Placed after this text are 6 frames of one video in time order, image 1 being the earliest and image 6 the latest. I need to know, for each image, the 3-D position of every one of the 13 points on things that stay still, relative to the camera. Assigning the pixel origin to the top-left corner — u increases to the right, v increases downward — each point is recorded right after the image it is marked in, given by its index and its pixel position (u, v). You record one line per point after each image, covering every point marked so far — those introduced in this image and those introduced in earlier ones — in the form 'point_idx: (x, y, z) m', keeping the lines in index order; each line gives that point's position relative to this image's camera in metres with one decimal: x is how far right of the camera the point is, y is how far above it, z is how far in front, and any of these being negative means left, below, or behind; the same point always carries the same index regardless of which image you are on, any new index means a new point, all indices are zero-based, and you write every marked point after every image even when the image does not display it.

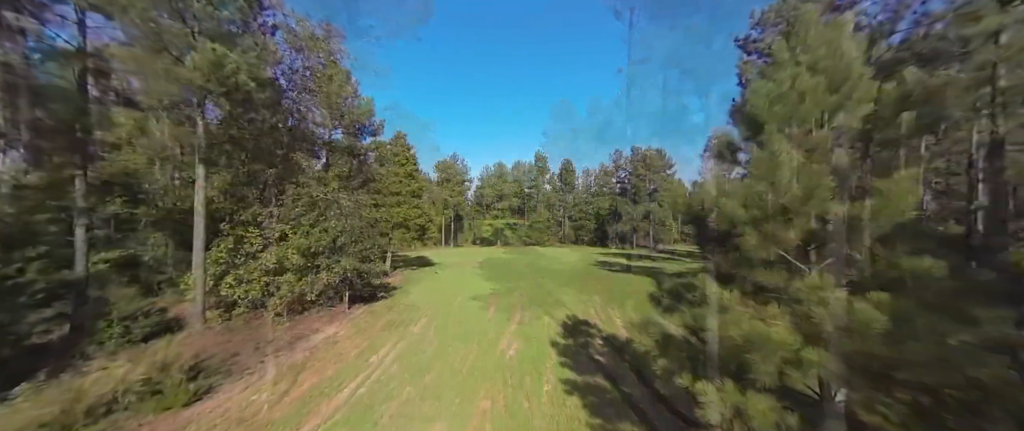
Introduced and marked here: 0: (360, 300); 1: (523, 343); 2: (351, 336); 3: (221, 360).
0: (-6.6, -3.6, +13.5) m
1: (+0.3, -3.7, +9.1) m
2: (-4.8, -3.6, +9.5) m
3: (-6.9, -3.4, +7.5) m
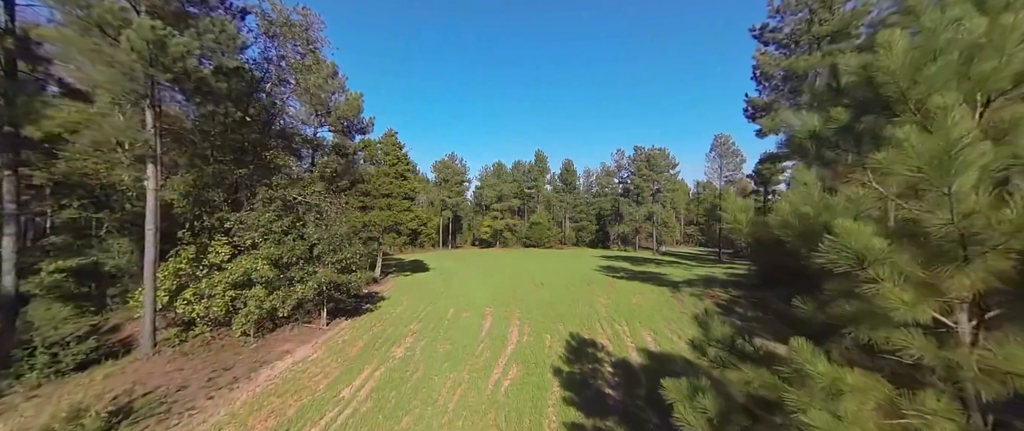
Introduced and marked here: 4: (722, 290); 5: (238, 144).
0: (-6.7, -3.8, +12.4) m
1: (+0.2, -3.9, +7.9) m
2: (-4.9, -3.8, +8.3) m
3: (-7.0, -3.6, +6.3) m
4: (+9.5, -3.4, +14.4) m
5: (-9.4, +2.5, +10.8) m
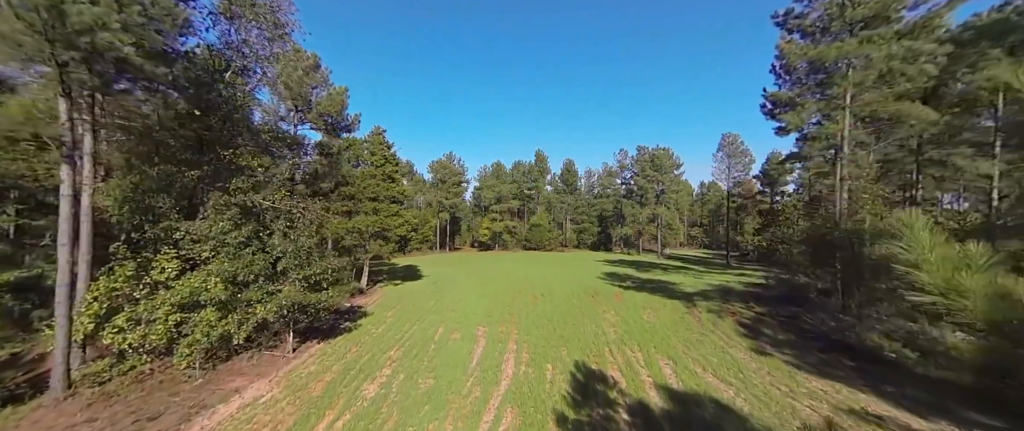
0: (-6.9, -4.0, +10.9) m
1: (+0.1, -4.1, +6.5) m
2: (-5.0, -4.0, +6.8) m
3: (-7.2, -3.9, +4.9) m
4: (+9.4, -3.7, +13.0) m
5: (-9.5, +2.2, +9.3) m
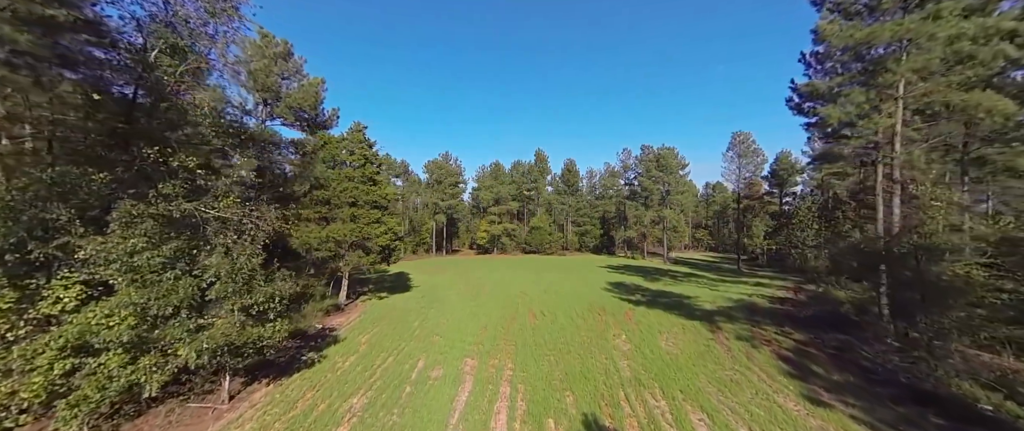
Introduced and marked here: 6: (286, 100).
0: (-7.0, -4.4, +9.1) m
1: (-0.1, -4.4, +4.6) m
2: (-5.2, -4.4, +5.0) m
3: (-7.3, -4.2, +3.0) m
4: (+9.2, -4.0, +11.1) m
5: (-9.7, +1.9, +7.5) m
6: (-10.2, +5.2, +14.1) m
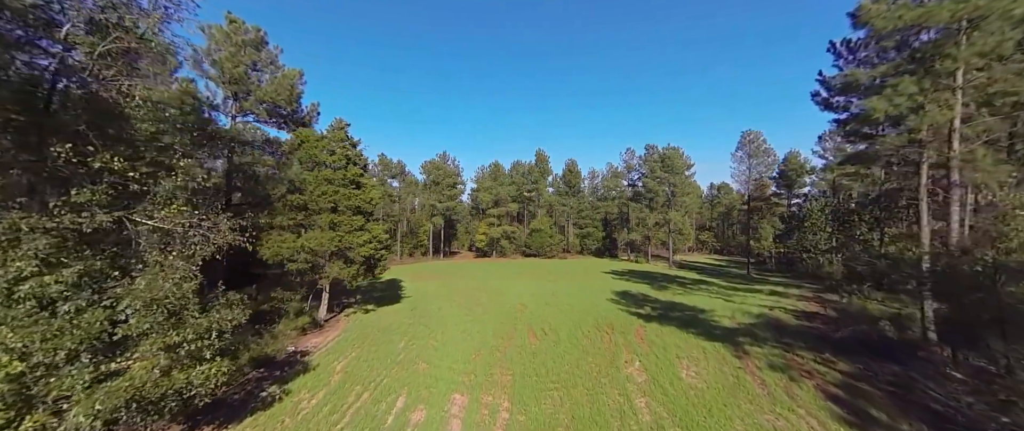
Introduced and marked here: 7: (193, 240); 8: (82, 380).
0: (-7.1, -4.6, +7.6) m
1: (-0.2, -4.7, +3.2) m
2: (-5.3, -4.6, +3.5) m
3: (-7.4, -4.4, +1.5) m
4: (+9.2, -4.3, +9.6) m
5: (-9.8, +1.6, +6.0) m
6: (-10.2, +4.9, +12.6) m
7: (-7.2, -0.6, +7.1) m
8: (-7.2, -2.7, +5.4) m
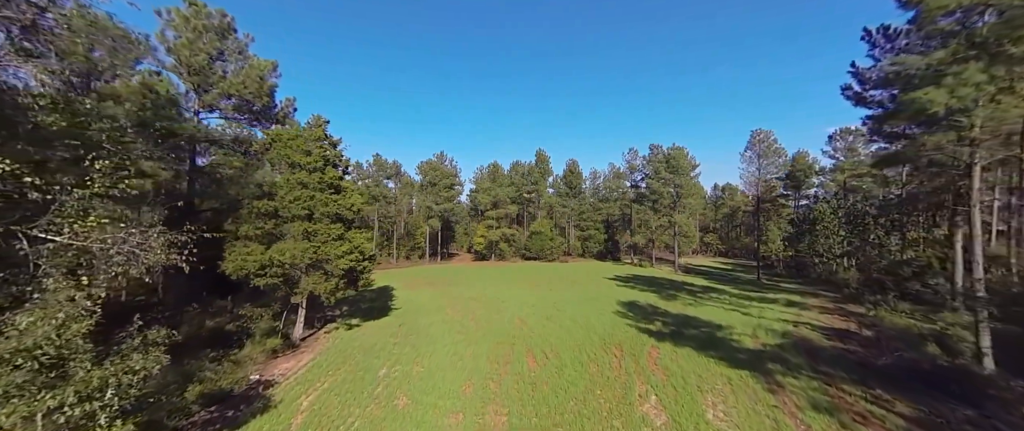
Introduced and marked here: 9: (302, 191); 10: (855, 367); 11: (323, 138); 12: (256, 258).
0: (-7.2, -4.9, +6.2) m
1: (-0.3, -5.0, +1.7) m
2: (-5.4, -4.9, +2.1) m
3: (-7.6, -4.7, +0.1) m
4: (+9.0, -4.6, +8.2) m
5: (-9.9, +1.3, +4.6) m
6: (-10.4, +4.6, +11.2) m
7: (-7.4, -0.9, +5.7) m
8: (-7.3, -3.0, +3.9) m
9: (-7.7, +0.9, +11.9) m
10: (+10.5, -4.6, +9.7) m
11: (-7.4, +3.1, +12.5) m
12: (-8.4, -1.4, +10.4) m
